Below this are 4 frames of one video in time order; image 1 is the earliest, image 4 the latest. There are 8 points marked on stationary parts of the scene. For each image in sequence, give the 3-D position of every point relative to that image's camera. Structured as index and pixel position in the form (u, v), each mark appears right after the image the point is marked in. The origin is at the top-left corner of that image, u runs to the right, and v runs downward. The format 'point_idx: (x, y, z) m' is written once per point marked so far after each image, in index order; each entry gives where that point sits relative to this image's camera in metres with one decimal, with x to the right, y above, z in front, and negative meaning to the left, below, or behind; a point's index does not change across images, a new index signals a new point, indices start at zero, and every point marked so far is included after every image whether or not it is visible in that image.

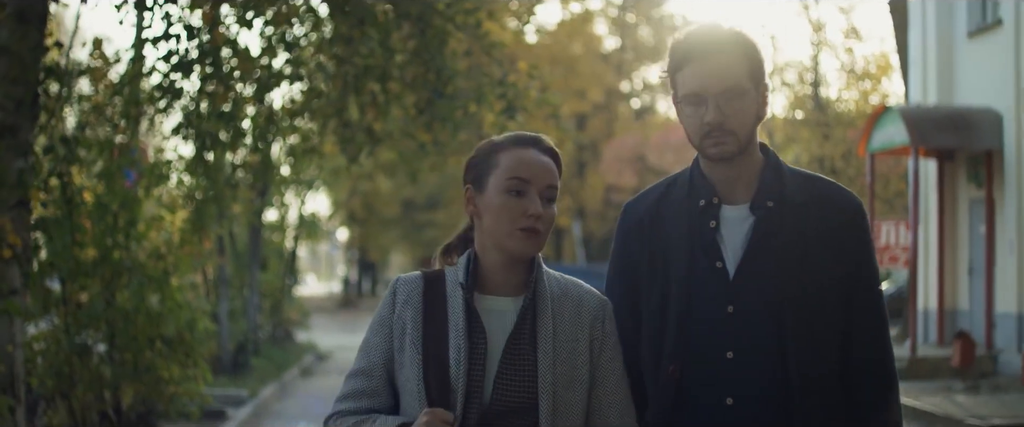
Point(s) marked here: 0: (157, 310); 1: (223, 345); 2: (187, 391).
0: (-2.9, -0.8, +11.4) m
1: (-3.8, -1.7, +18.3) m
2: (-2.8, -1.5, +12.0) m
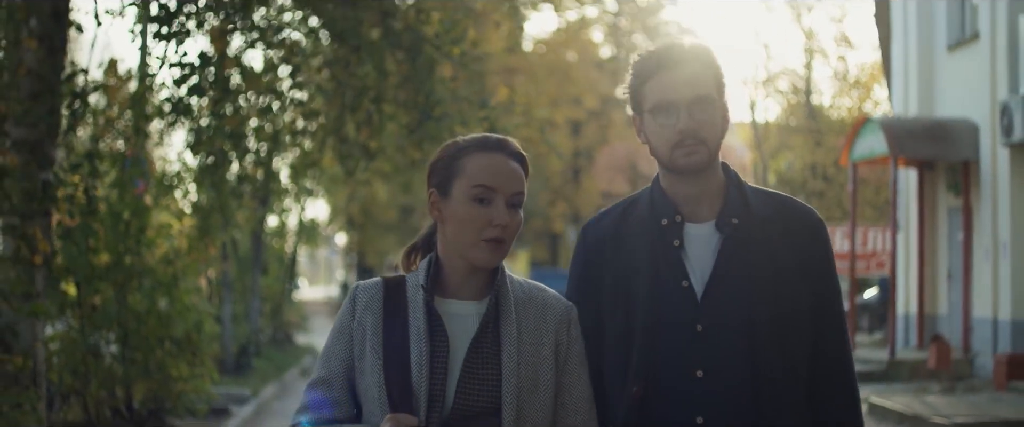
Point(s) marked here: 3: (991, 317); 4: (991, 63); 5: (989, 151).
0: (-2.9, -0.8, +11.6) m
1: (-3.8, -1.8, +18.6) m
2: (-2.8, -1.5, +12.2) m
3: (+6.6, -1.4, +19.2) m
4: (+6.7, +2.1, +19.2) m
5: (+6.7, +0.9, +19.4) m
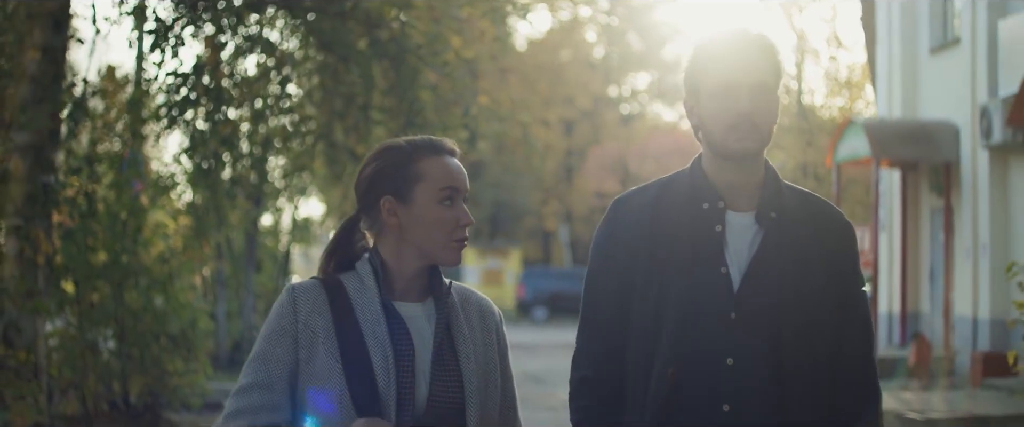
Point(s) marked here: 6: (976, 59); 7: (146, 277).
0: (-3.0, -0.8, +12.0) m
1: (-4.0, -1.8, +18.9) m
2: (-2.9, -1.5, +12.6) m
3: (+6.5, -1.4, +19.6) m
4: (+6.5, +2.1, +19.6) m
5: (+6.5, +0.9, +19.8) m
6: (+6.5, +2.2, +19.5) m
7: (-3.2, -0.5, +11.9) m
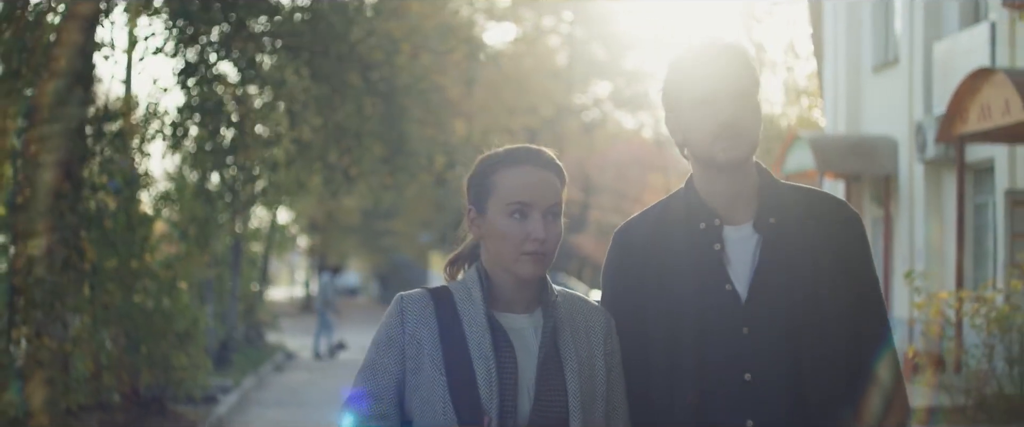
0: (-3.3, -0.9, +13.2) m
1: (-4.4, -1.9, +20.2) m
2: (-3.2, -1.6, +13.9) m
3: (+6.0, -1.6, +21.1) m
4: (+6.1, +1.9, +21.1) m
5: (+6.1, +0.7, +21.3) m
6: (+6.0, +2.1, +20.9) m
7: (-3.4, -0.6, +13.2) m
